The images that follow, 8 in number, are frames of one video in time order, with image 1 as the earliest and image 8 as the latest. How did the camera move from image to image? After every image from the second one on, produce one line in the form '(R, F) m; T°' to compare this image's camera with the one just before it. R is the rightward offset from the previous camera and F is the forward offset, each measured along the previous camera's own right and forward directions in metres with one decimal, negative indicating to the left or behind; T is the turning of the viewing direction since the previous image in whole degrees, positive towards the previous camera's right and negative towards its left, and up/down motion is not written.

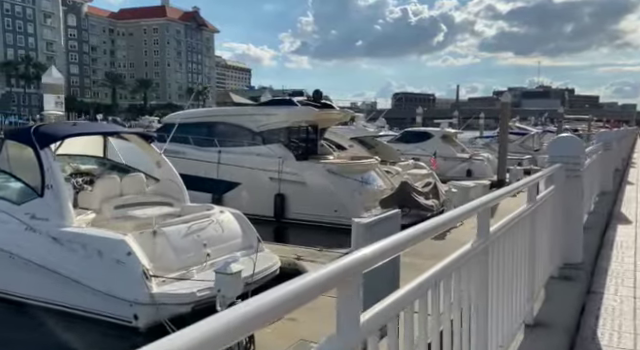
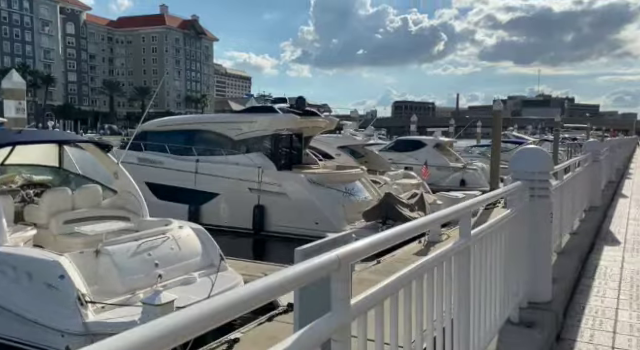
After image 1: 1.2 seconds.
(+0.5, +0.7) m; 0°
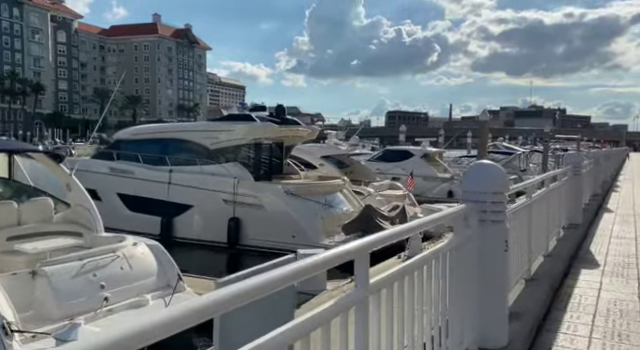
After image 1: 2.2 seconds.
(+0.4, +0.5) m; +1°
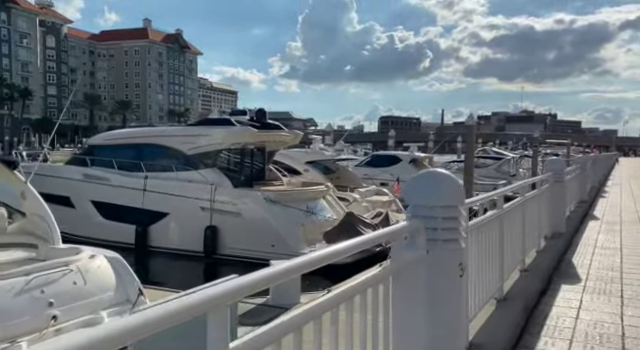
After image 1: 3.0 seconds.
(+0.3, +0.5) m; +1°
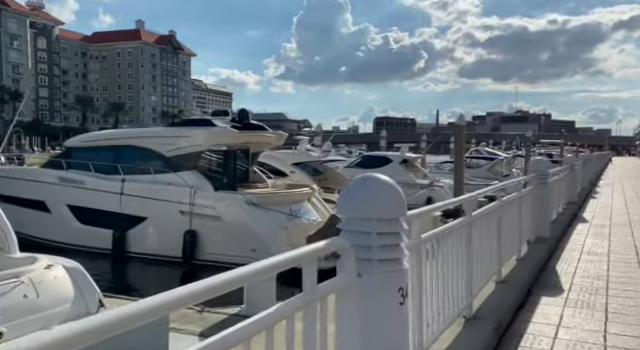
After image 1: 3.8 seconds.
(+0.3, +0.4) m; 0°
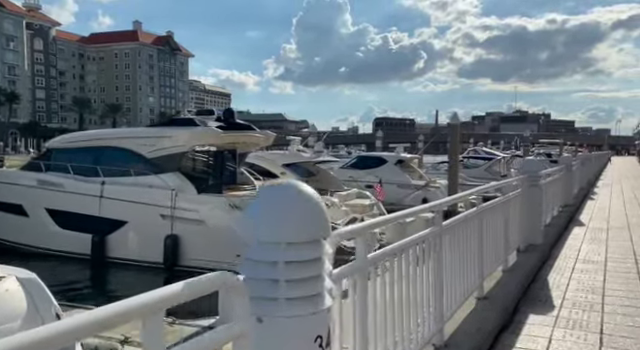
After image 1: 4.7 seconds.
(+0.3, +0.5) m; 0°
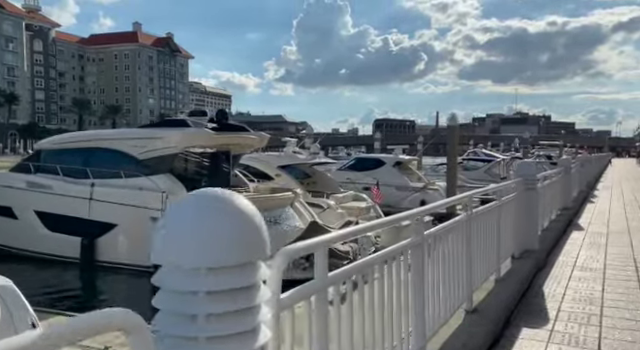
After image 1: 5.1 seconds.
(+0.1, +0.3) m; 0°
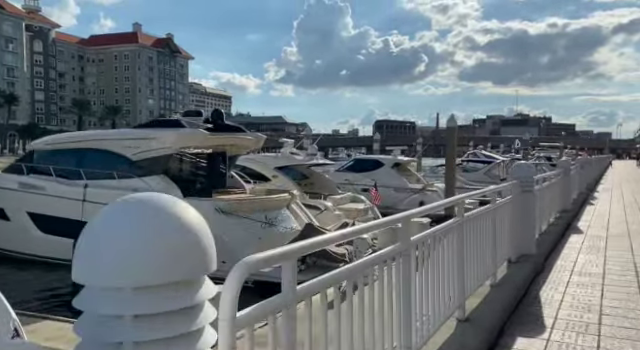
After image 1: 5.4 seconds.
(+0.1, +0.2) m; 0°
